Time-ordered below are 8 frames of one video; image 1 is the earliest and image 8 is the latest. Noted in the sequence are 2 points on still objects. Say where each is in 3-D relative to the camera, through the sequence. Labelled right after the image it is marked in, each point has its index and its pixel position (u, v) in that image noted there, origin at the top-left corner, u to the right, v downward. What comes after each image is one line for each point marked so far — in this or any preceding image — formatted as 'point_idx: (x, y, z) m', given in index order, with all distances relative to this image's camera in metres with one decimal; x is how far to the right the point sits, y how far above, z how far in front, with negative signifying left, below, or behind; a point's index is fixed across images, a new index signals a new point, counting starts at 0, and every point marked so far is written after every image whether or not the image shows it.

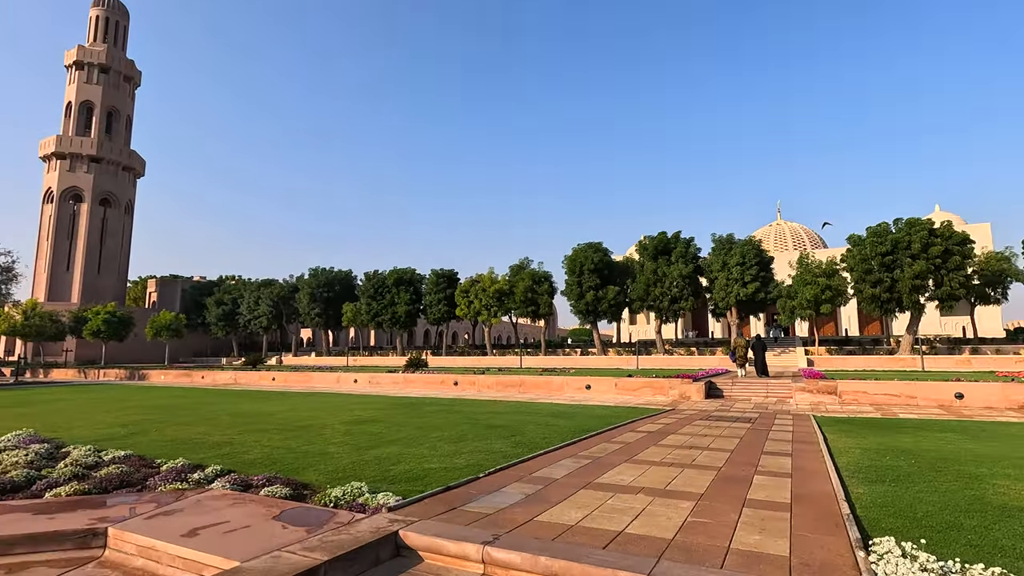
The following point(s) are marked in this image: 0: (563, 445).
0: (+0.6, -1.9, +6.5) m
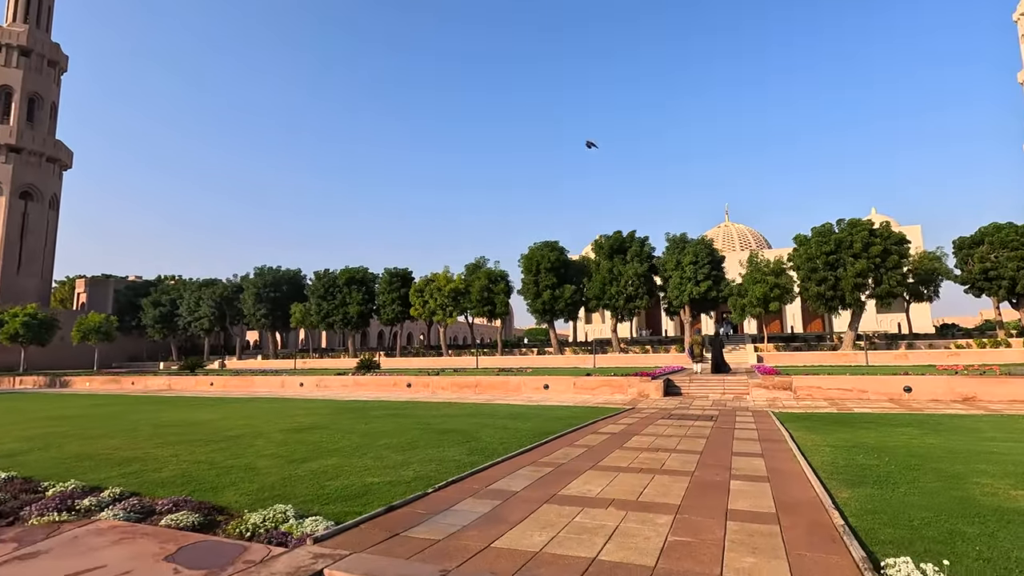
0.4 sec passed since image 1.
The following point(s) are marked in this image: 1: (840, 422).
0: (+0.1, -1.8, +6.0) m
1: (+5.3, -2.2, +8.6) m
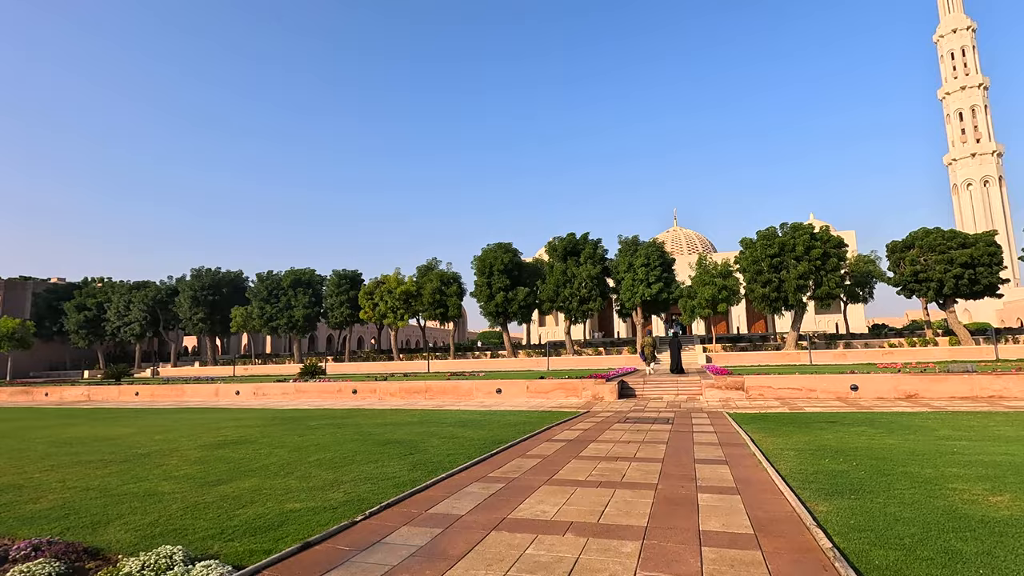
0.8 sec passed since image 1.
0: (-0.4, -1.8, +5.4) m
1: (+4.5, -2.1, +8.4) m
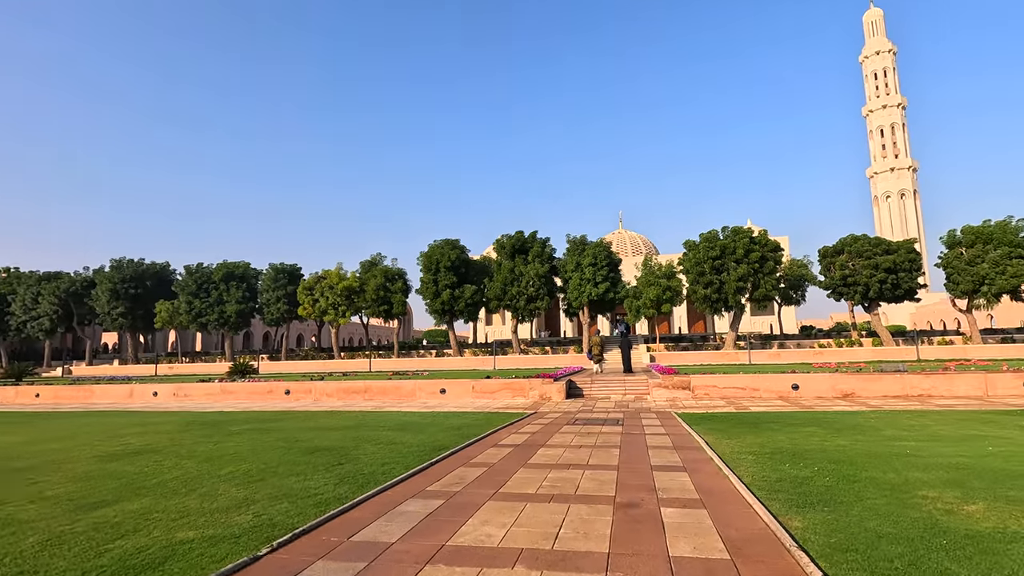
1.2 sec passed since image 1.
0: (-0.9, -1.7, +4.8) m
1: (+3.6, -2.1, +8.3) m
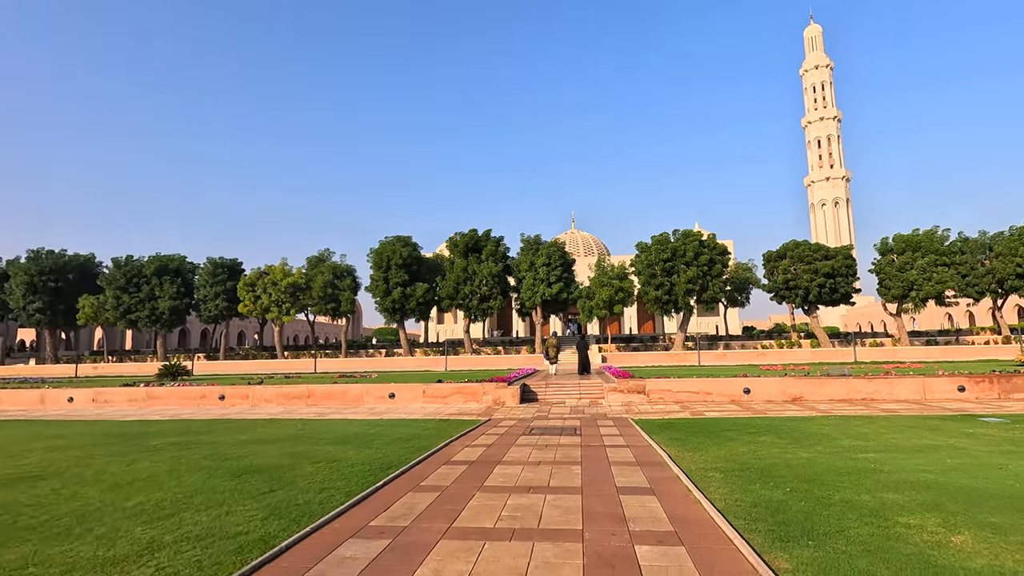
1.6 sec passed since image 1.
0: (-1.3, -1.7, +4.3) m
1: (+2.9, -2.2, +8.2) m
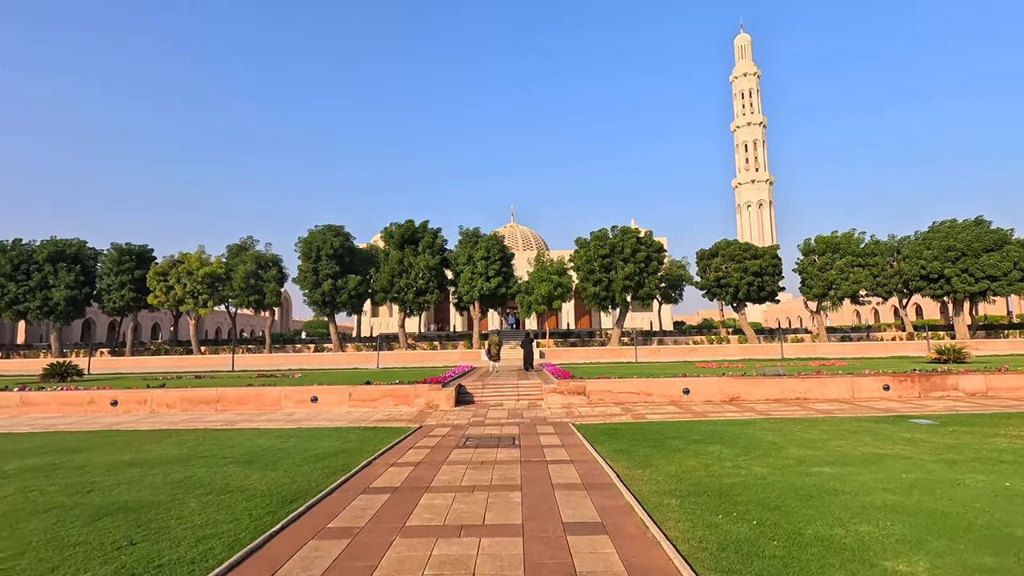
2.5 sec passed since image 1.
0: (-1.8, -1.7, +3.3) m
1: (+2.0, -2.2, +7.7) m
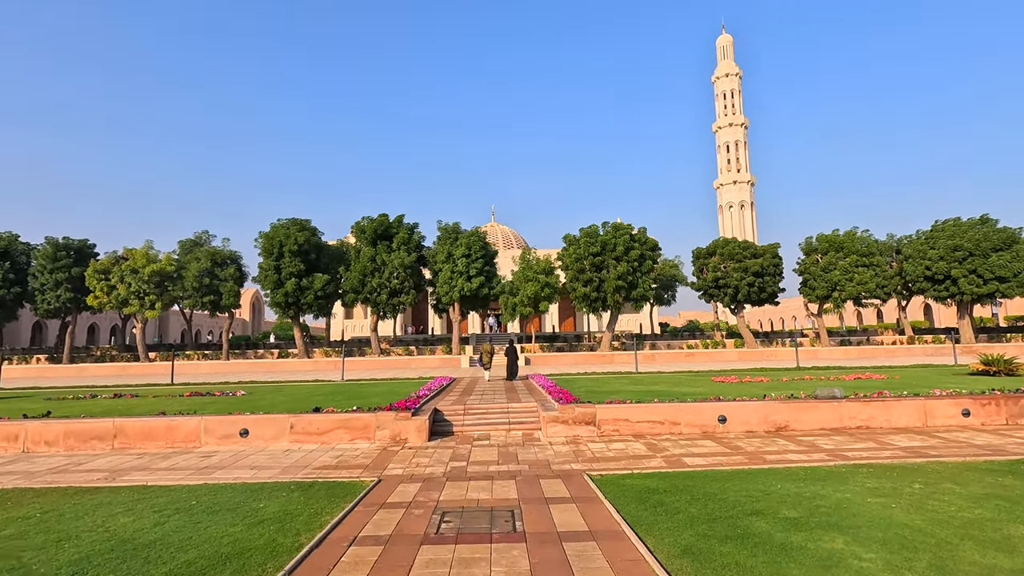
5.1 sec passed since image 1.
0: (-1.6, -1.7, +0.5) m
1: (+2.0, -2.2, +5.0) m
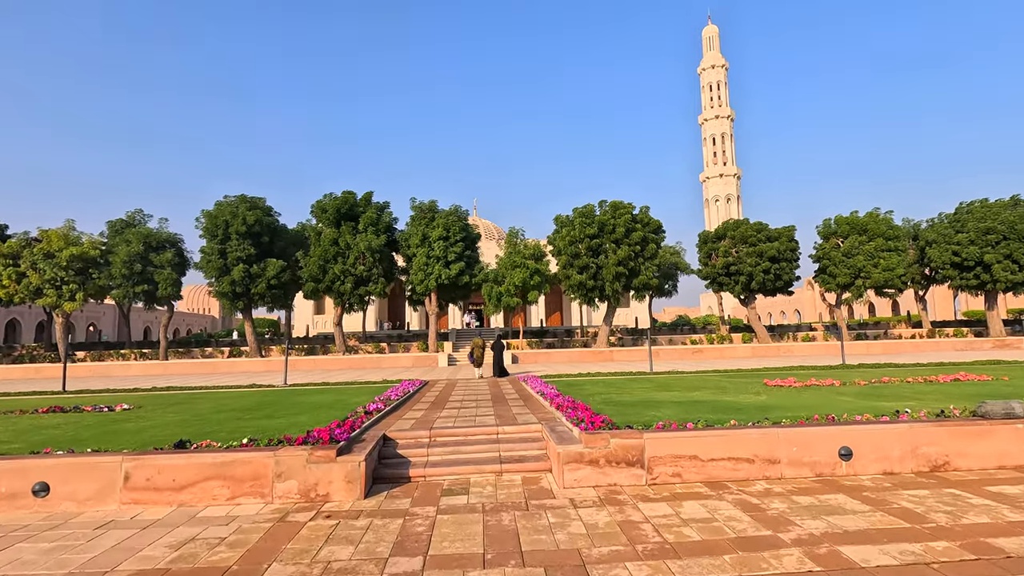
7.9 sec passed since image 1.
0: (-1.4, -1.2, -3.5) m
1: (+2.1, -1.7, +1.1) m
